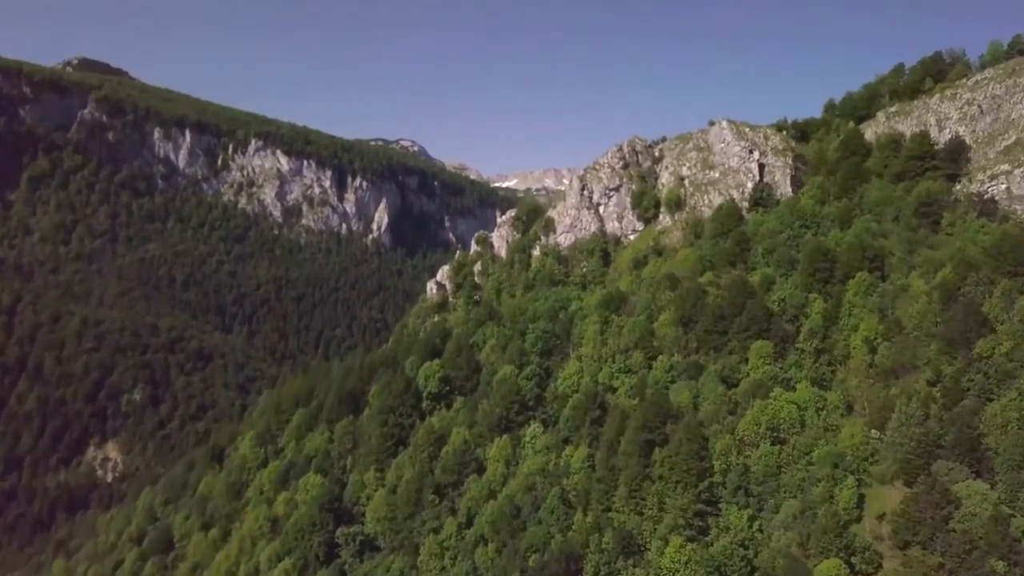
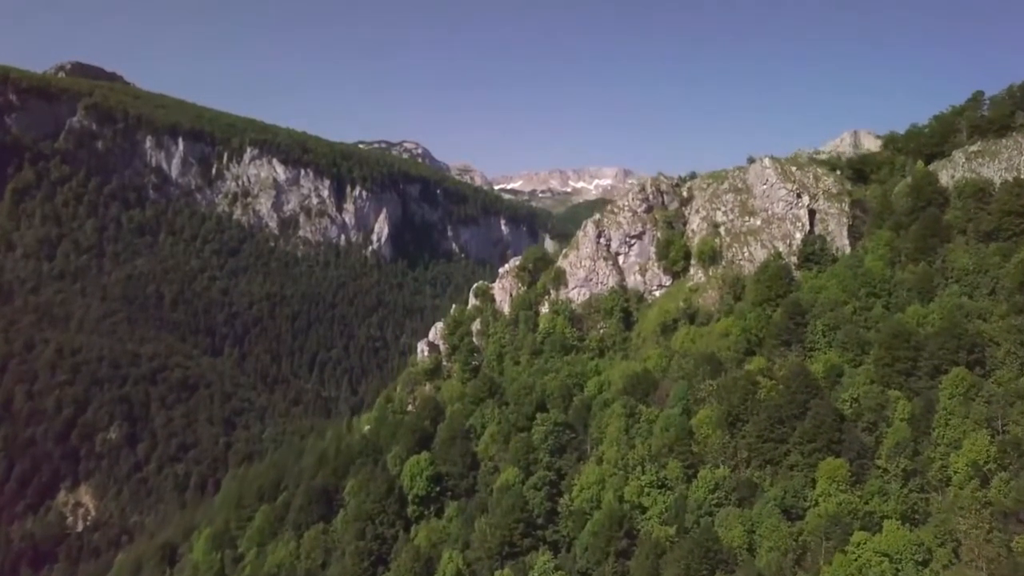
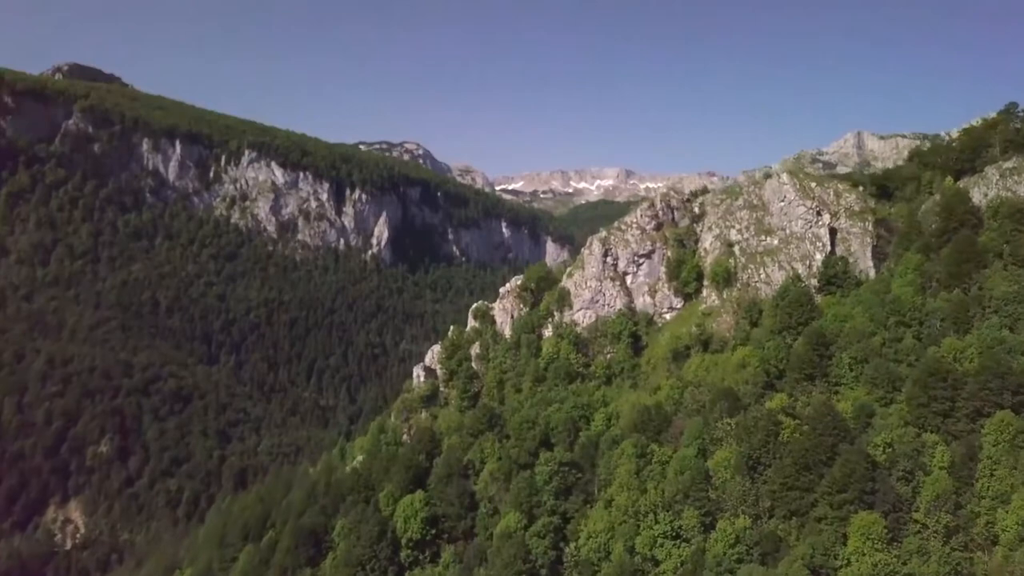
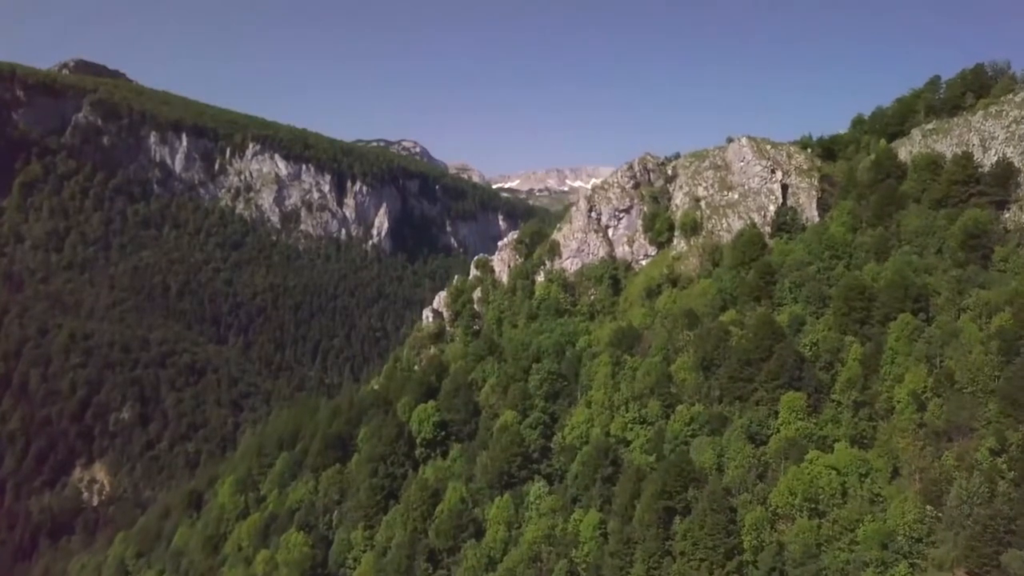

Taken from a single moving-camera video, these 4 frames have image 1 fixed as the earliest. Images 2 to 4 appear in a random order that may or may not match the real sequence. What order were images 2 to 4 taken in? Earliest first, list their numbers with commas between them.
4, 2, 3
